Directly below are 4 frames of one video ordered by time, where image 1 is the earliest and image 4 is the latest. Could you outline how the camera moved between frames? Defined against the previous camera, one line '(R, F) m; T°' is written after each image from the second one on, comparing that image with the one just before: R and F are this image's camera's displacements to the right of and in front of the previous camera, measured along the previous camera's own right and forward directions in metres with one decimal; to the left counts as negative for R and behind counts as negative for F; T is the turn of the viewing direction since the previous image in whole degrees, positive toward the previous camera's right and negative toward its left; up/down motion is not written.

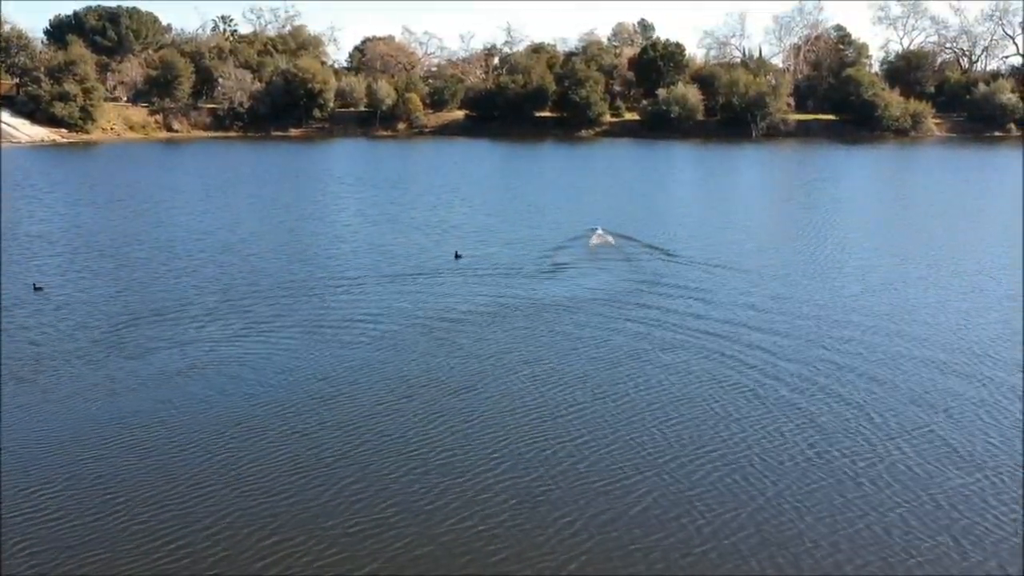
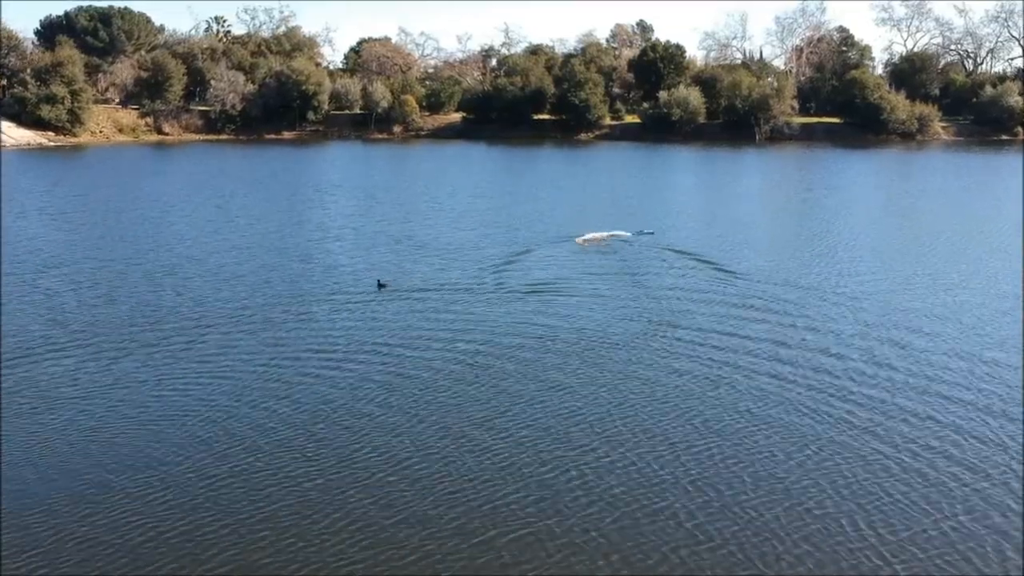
(-0.1, +1.8) m; 0°
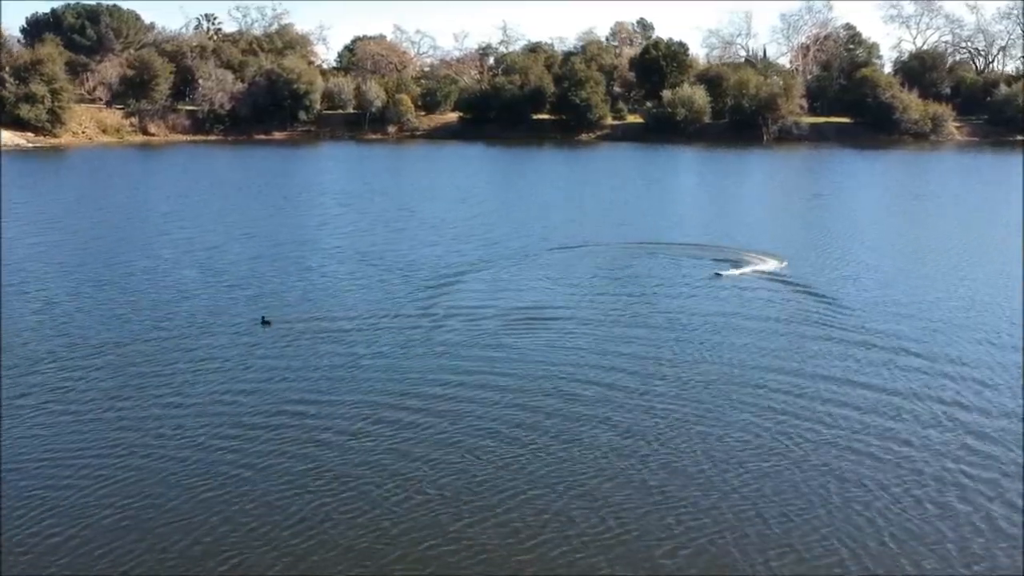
(-0.1, +3.0) m; 0°
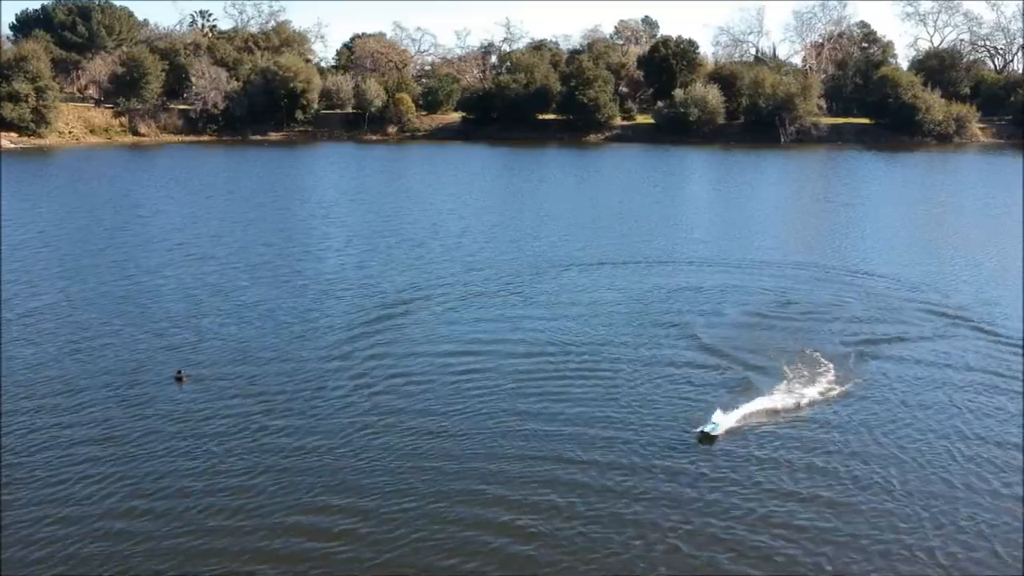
(-0.6, +3.3) m; 0°
